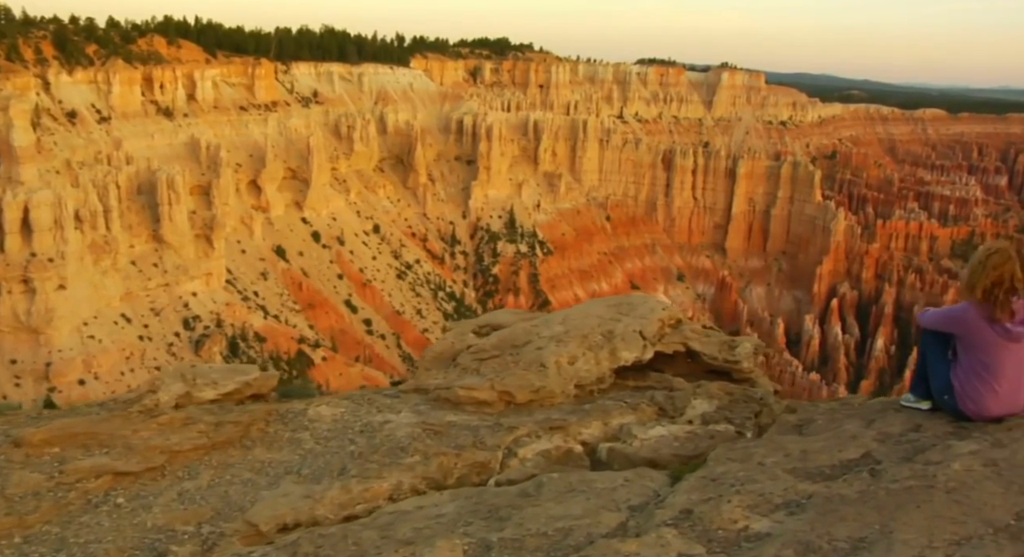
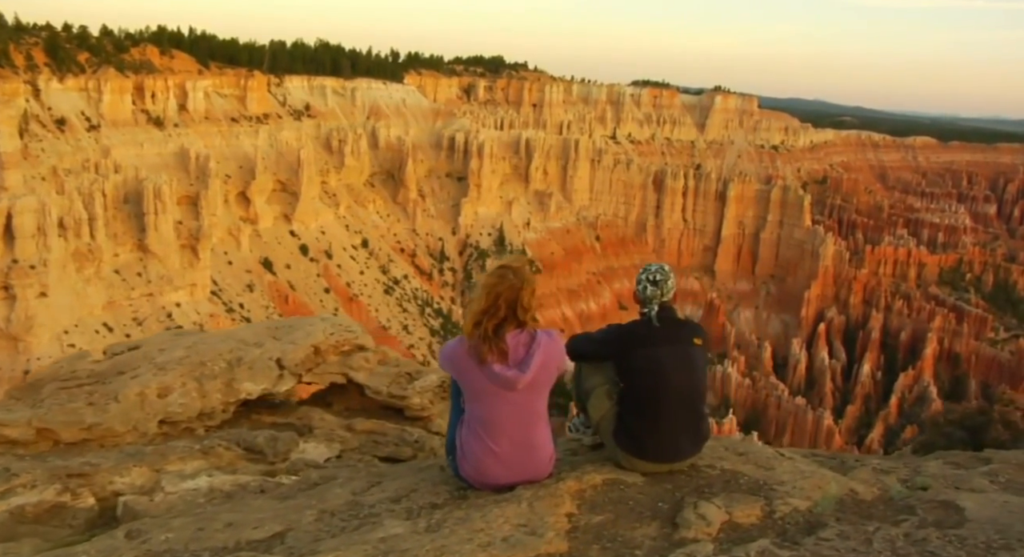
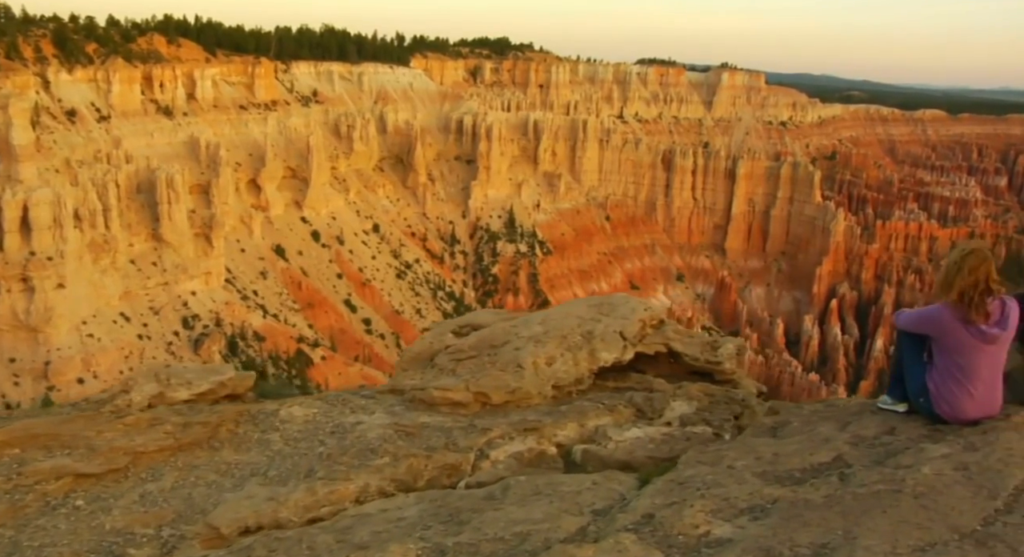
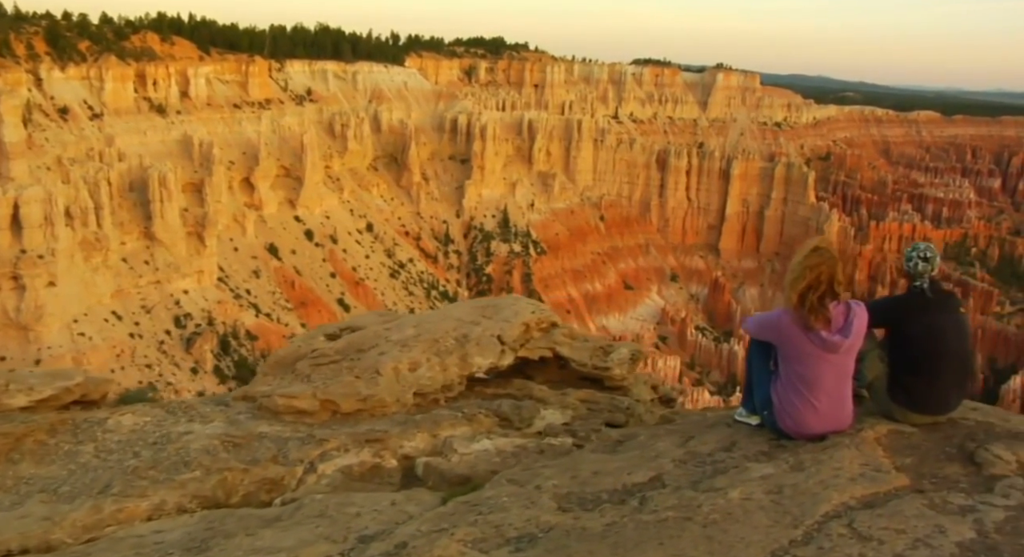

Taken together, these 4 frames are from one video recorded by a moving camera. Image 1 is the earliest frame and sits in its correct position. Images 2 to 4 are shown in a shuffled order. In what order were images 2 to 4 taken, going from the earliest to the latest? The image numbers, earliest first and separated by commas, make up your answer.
3, 4, 2
